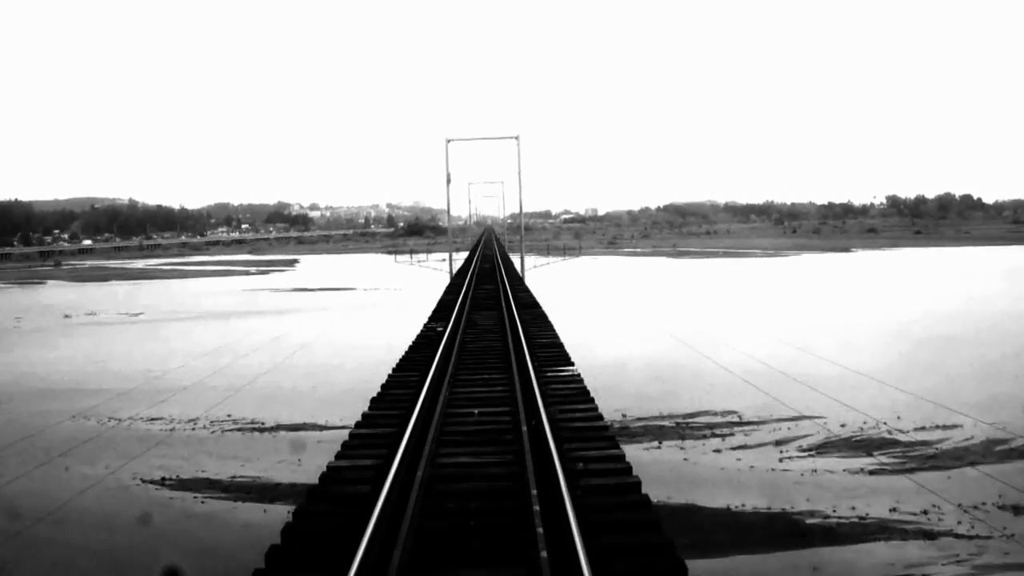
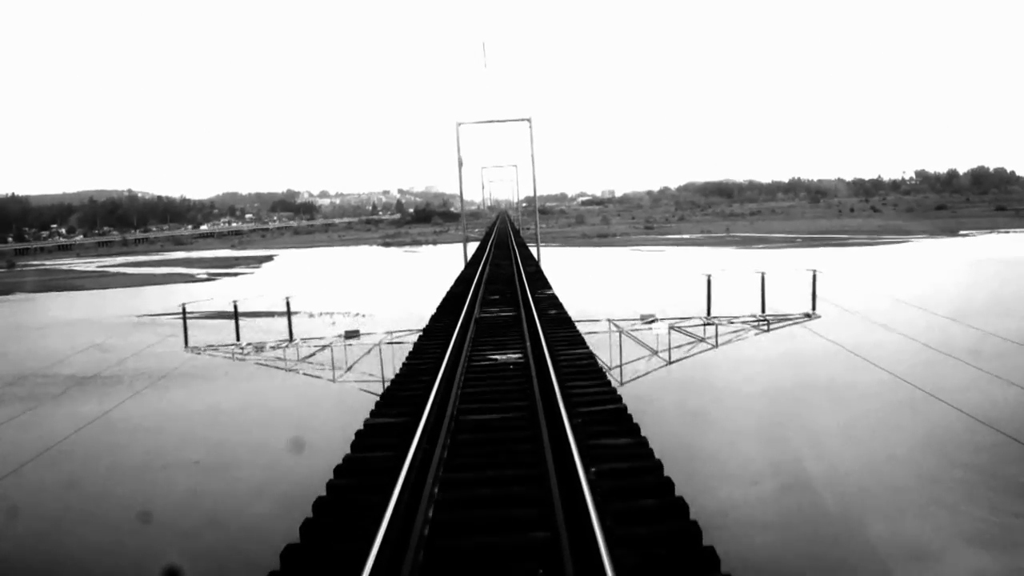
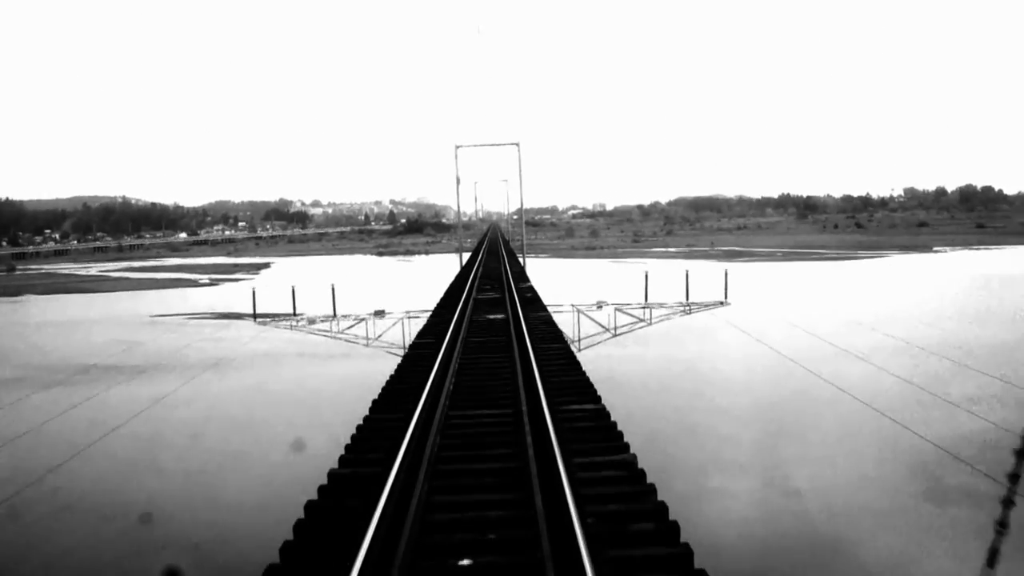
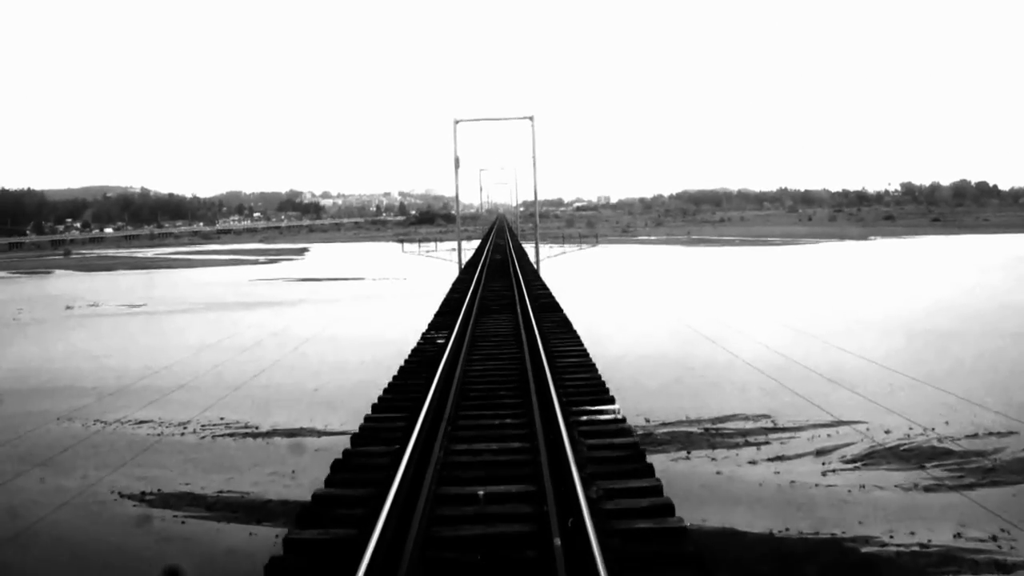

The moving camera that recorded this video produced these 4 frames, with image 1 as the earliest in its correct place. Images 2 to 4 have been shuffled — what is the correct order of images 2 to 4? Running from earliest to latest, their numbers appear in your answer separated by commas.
4, 3, 2
